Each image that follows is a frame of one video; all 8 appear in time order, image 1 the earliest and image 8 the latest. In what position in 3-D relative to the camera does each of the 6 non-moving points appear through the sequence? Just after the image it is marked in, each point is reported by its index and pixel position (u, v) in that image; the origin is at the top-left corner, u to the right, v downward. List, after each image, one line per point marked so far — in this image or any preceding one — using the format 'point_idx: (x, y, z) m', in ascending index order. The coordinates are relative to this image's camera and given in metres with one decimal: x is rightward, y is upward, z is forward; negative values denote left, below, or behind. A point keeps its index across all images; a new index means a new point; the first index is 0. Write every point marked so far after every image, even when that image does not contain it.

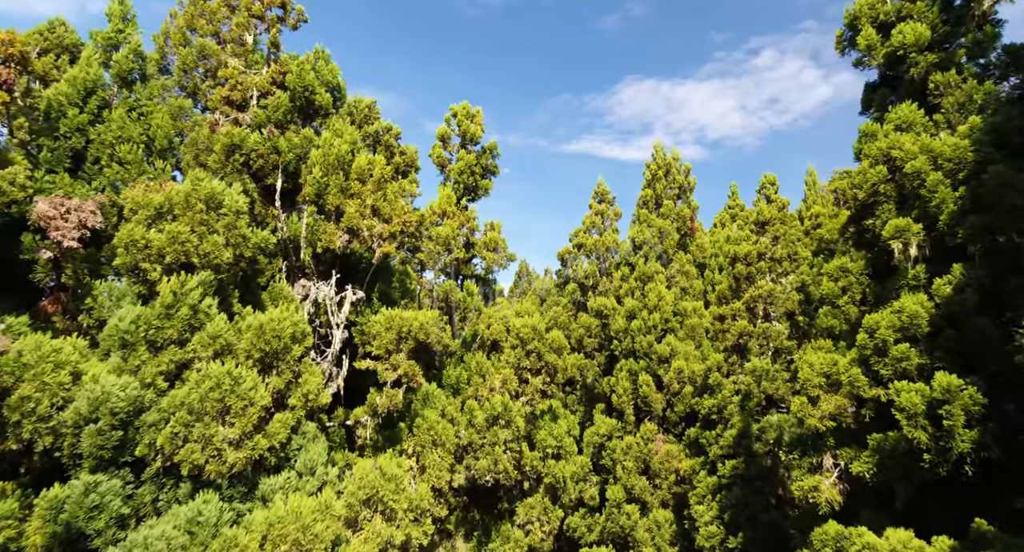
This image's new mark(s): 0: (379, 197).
0: (-3.0, +1.8, +12.7) m
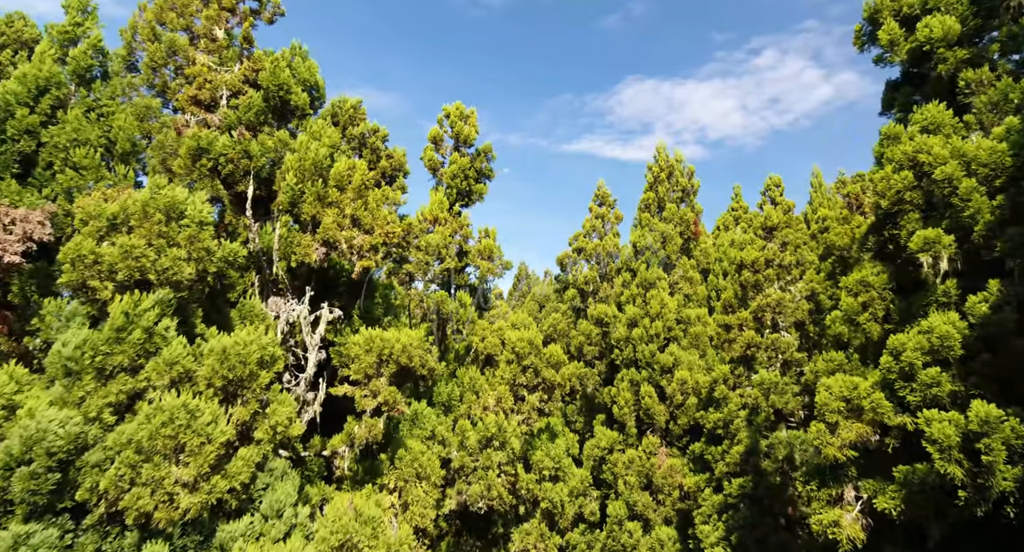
0: (-3.2, +1.5, +11.7) m
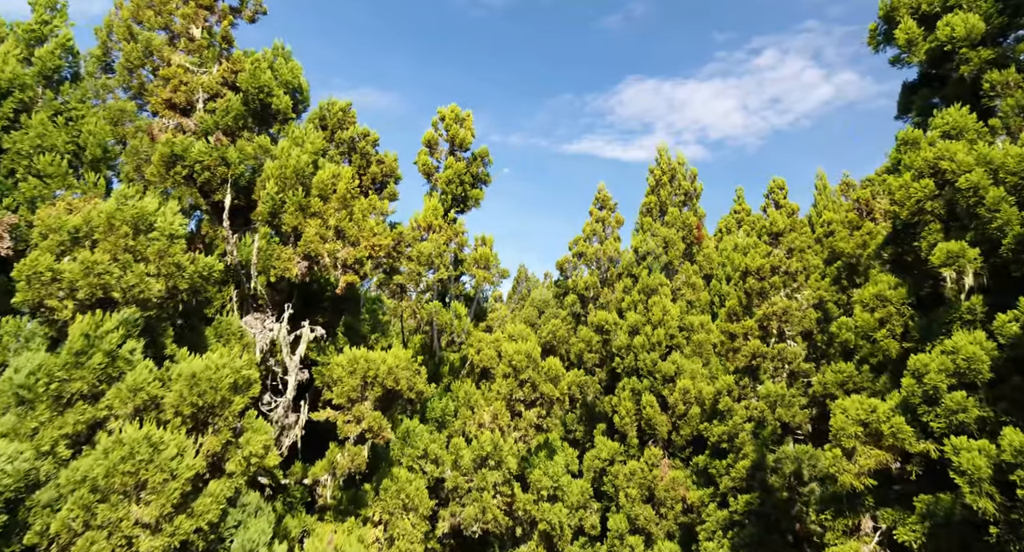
0: (-3.3, +1.2, +10.9) m
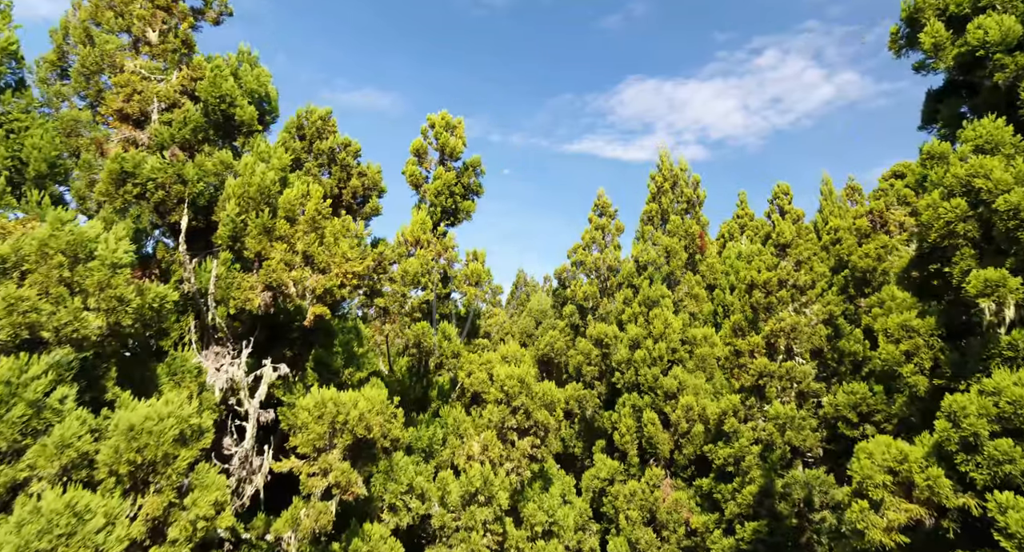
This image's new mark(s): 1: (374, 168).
0: (-3.5, +0.6, +9.8) m
1: (-3.6, +2.8, +14.8) m
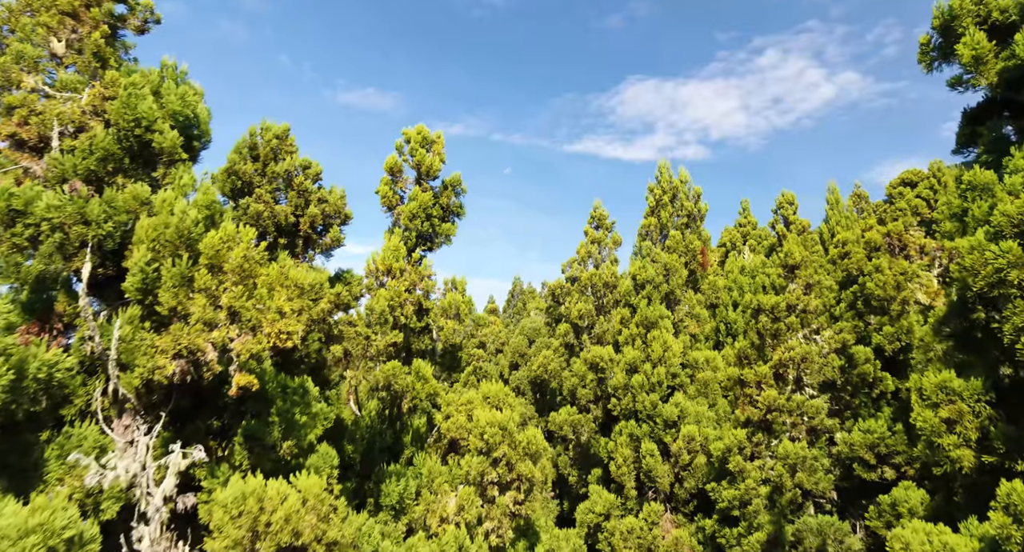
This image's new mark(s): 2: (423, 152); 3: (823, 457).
0: (-4.0, -0.2, +8.2) m
1: (-4.1, +2.0, +13.1) m
2: (-2.6, +3.7, +16.8) m
3: (+10.2, -5.9, +18.5) m
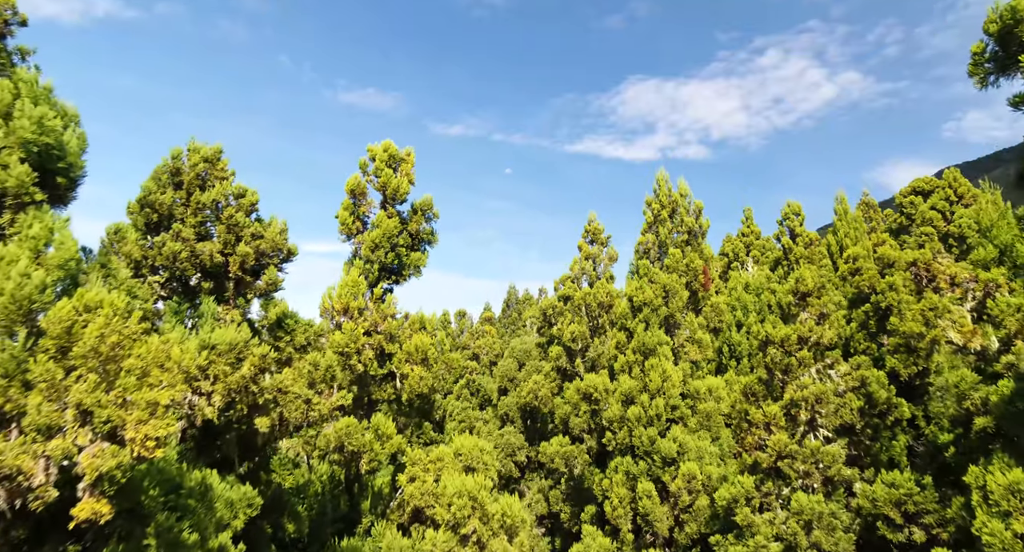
0: (-4.6, -1.2, +6.2) m
1: (-4.7, +1.0, +11.1) m
2: (-3.2, +2.8, +14.8) m
3: (+9.6, -6.9, +16.5) m
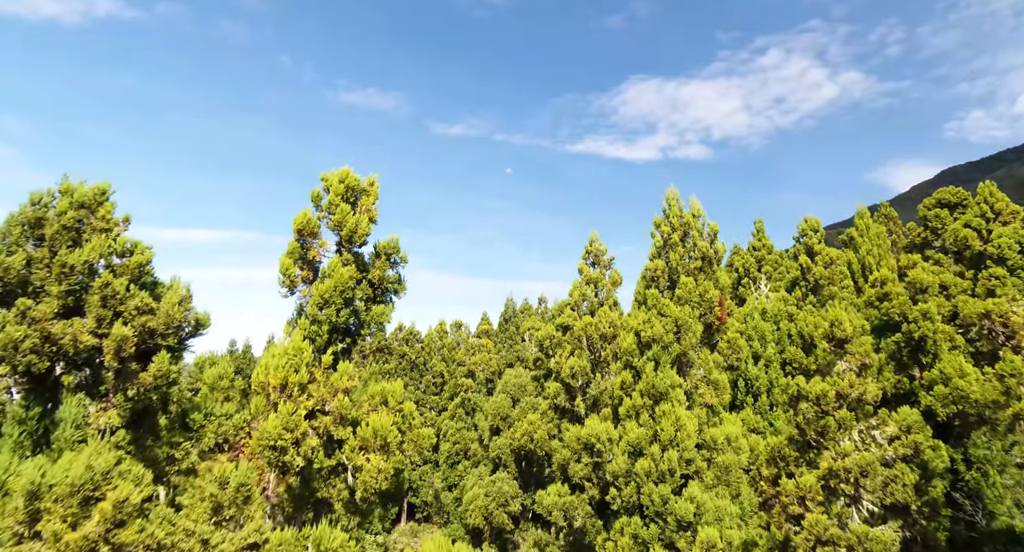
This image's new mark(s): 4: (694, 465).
0: (-4.9, -2.4, +3.4) m
1: (-5.0, -0.2, +8.3) m
2: (-3.5, +1.5, +12.0) m
3: (+9.3, -8.1, +13.7) m
4: (+6.4, -6.7, +19.9) m
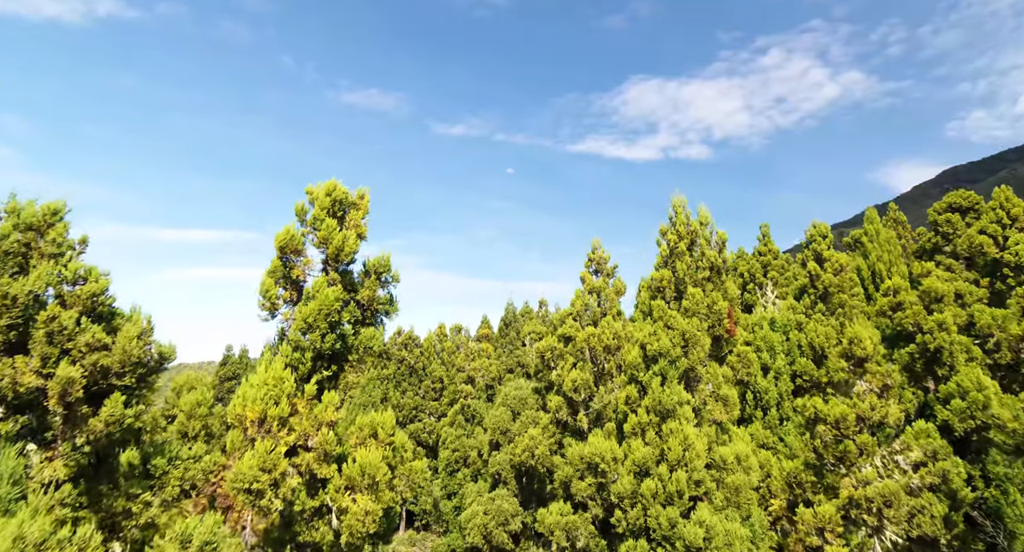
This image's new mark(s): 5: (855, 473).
0: (-4.9, -2.8, +2.5) m
1: (-5.0, -0.6, +7.4) m
2: (-3.5, +1.1, +11.1) m
3: (+9.2, -8.5, +12.8) m
4: (+6.4, -7.1, +18.9) m
5: (+8.7, -5.0, +14.4) m
